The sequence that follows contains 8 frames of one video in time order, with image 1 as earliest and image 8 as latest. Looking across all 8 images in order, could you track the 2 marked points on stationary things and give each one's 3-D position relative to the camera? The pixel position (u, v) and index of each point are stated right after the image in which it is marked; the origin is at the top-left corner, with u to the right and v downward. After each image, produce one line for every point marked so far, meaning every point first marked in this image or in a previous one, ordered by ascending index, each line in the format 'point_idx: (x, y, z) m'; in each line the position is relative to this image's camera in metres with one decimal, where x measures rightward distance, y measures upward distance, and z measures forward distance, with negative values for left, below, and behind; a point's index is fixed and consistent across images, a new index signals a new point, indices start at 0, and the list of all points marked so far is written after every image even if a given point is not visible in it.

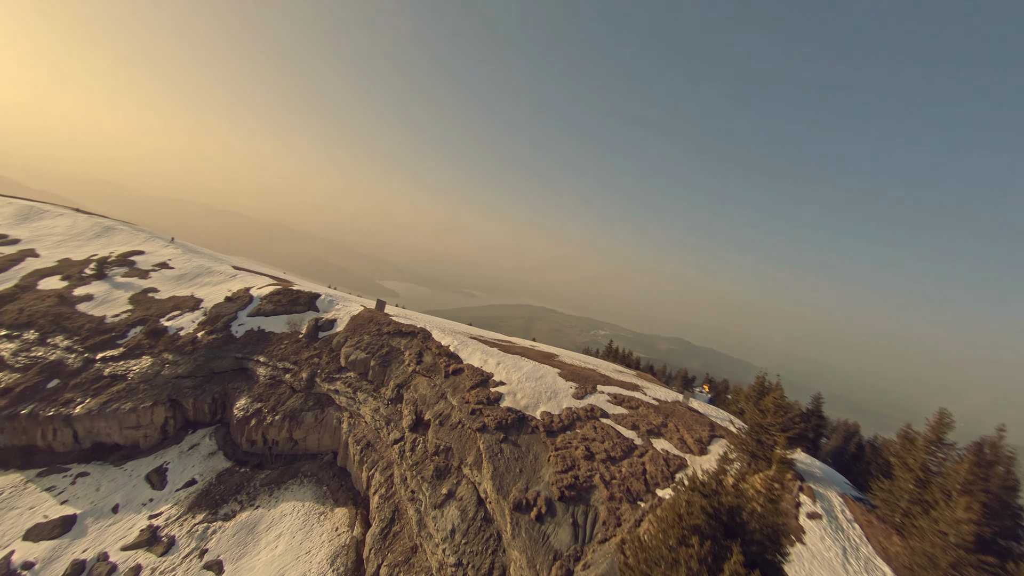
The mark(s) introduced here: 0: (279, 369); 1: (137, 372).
0: (-11.9, -4.2, +19.7) m
1: (-18.3, -4.2, +19.0) m
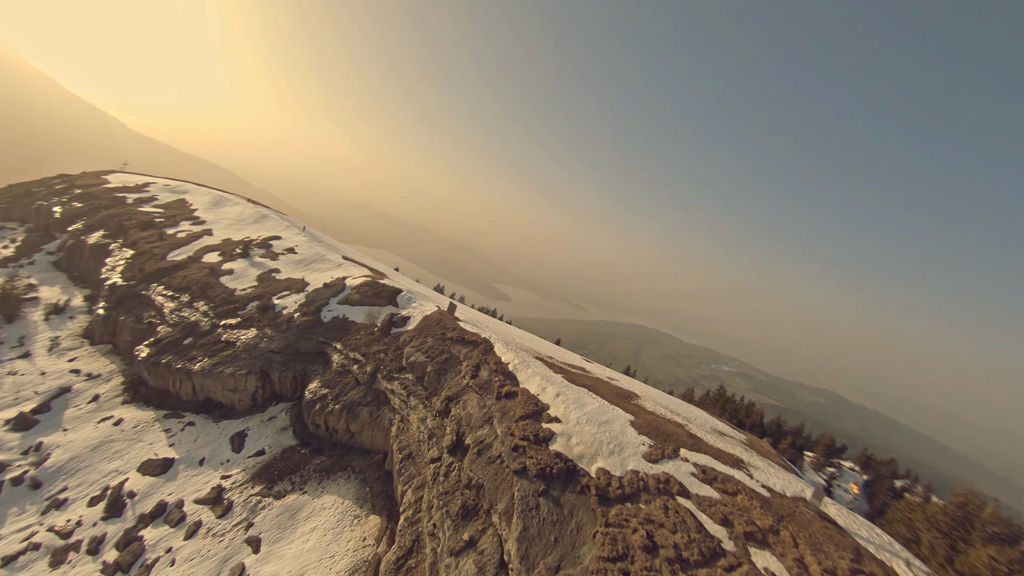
0: (-8.5, -3.8, +20.0) m
1: (-14.7, -3.0, +21.2) m
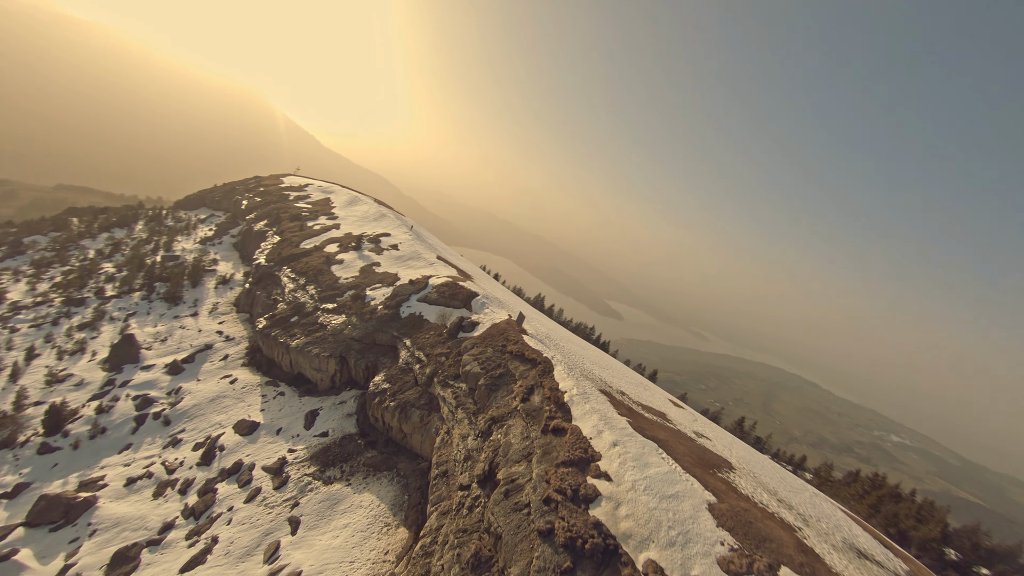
0: (-5.1, -3.7, +19.7) m
1: (-10.6, -2.3, +22.6) m
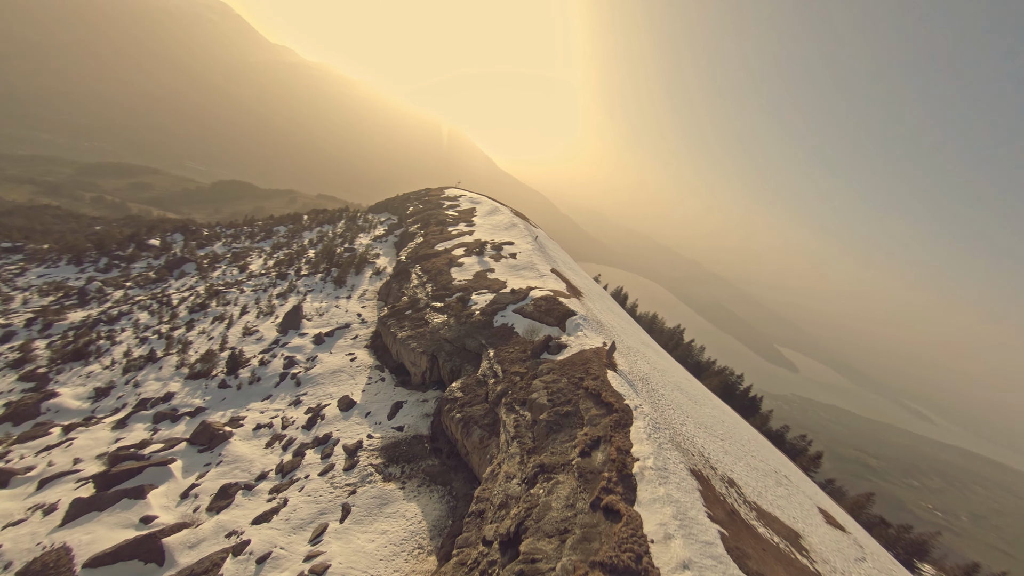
0: (-1.0, -4.0, +18.1) m
1: (-4.8, -2.3, +23.0) m
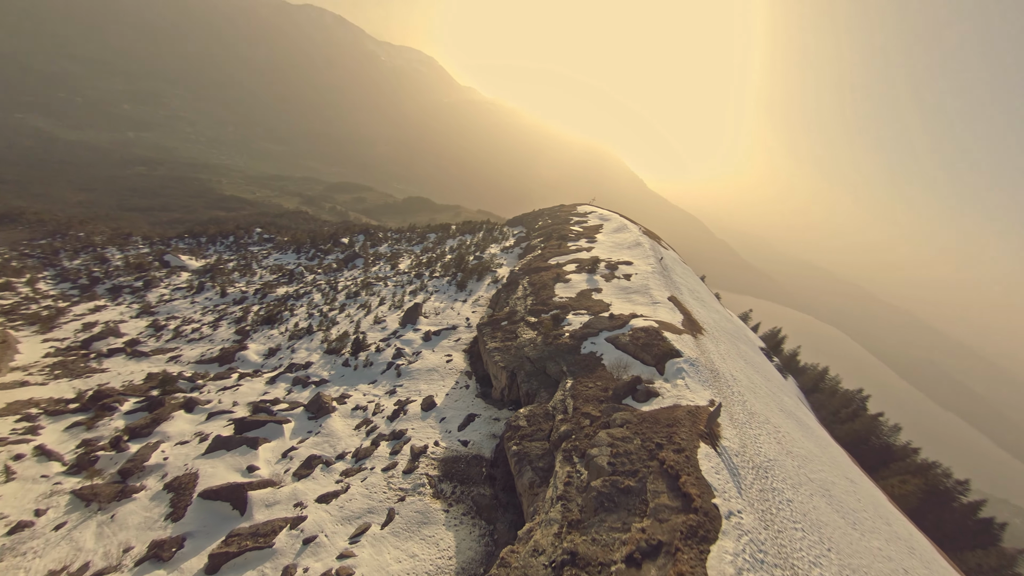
0: (+2.1, -4.8, +15.4) m
1: (+0.5, -3.0, +21.3) m
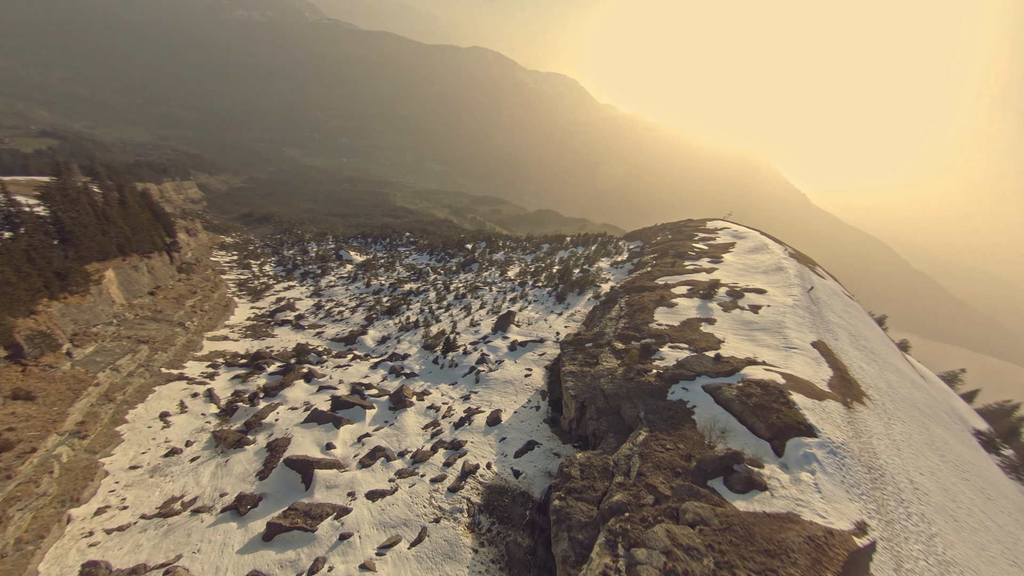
0: (+4.0, -5.5, +12.1) m
1: (+4.4, -3.8, +18.2) m
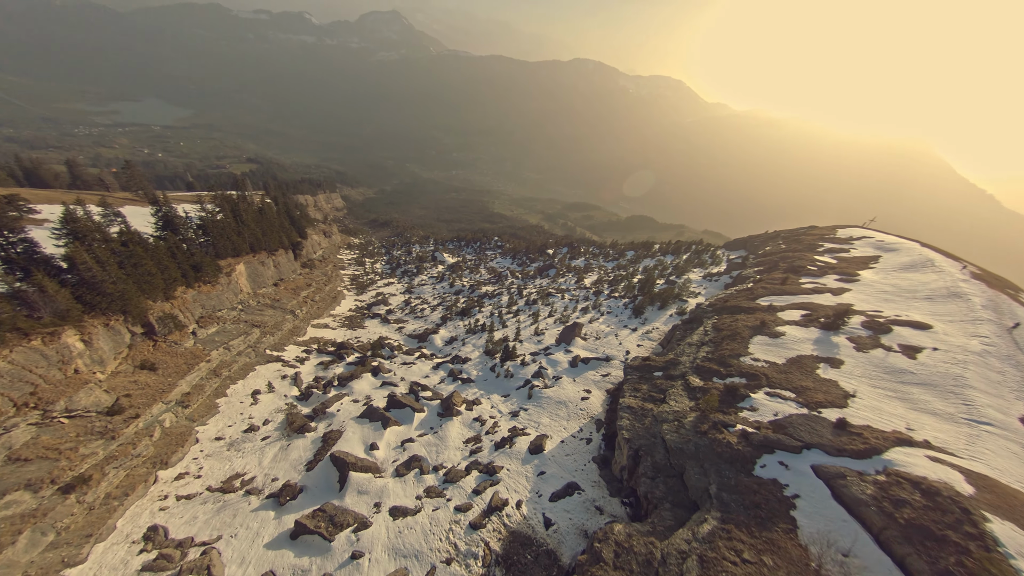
0: (+4.4, -6.0, +8.8) m
1: (+6.4, -4.5, +14.7) m
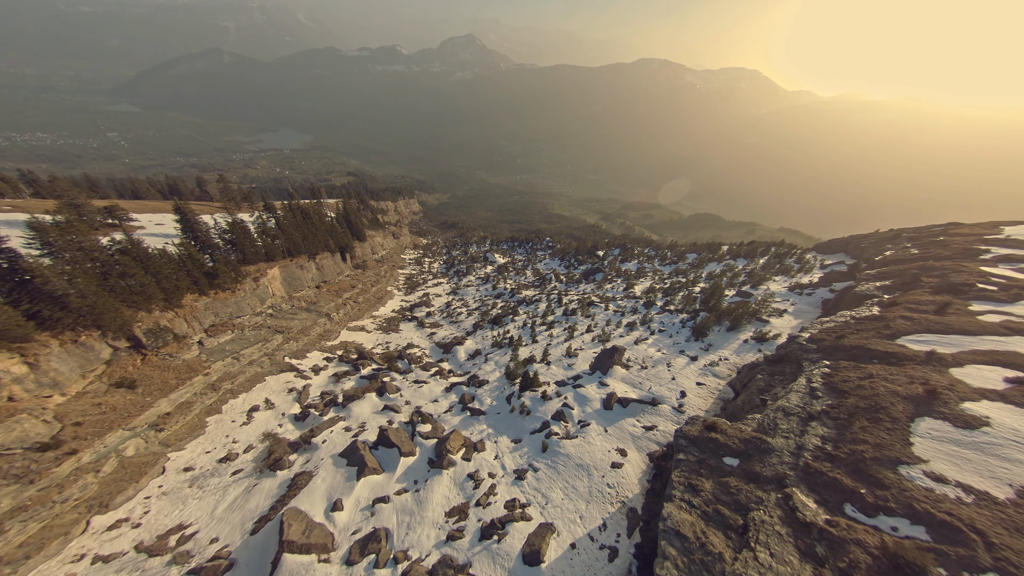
0: (+3.1, -6.7, +3.2) m
1: (+5.9, -5.3, +8.8) m
